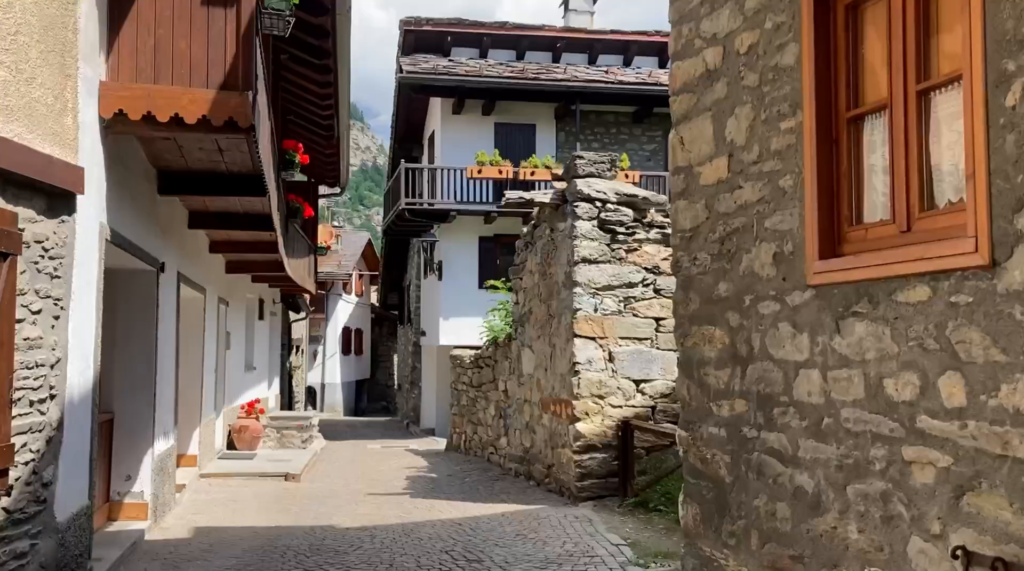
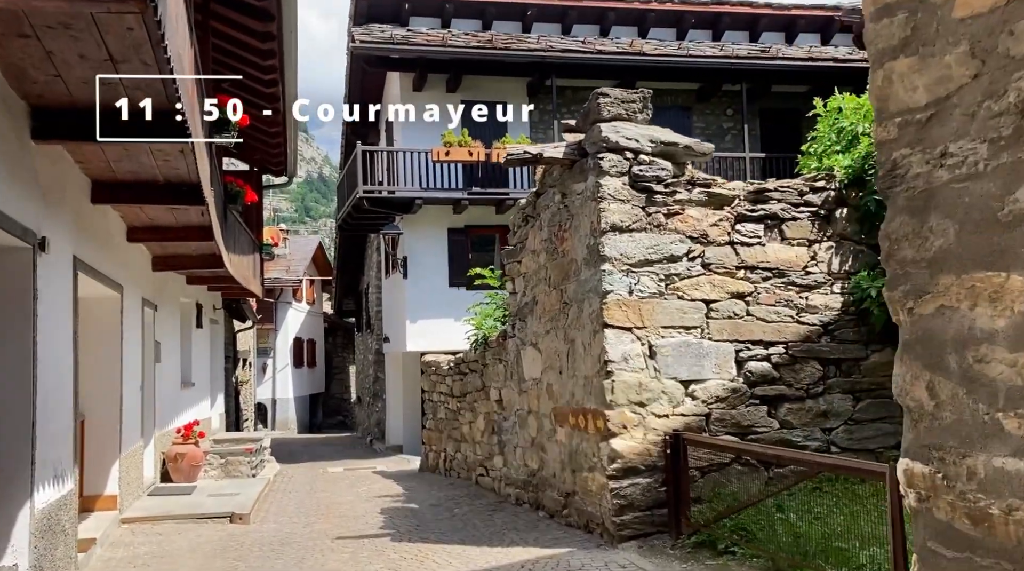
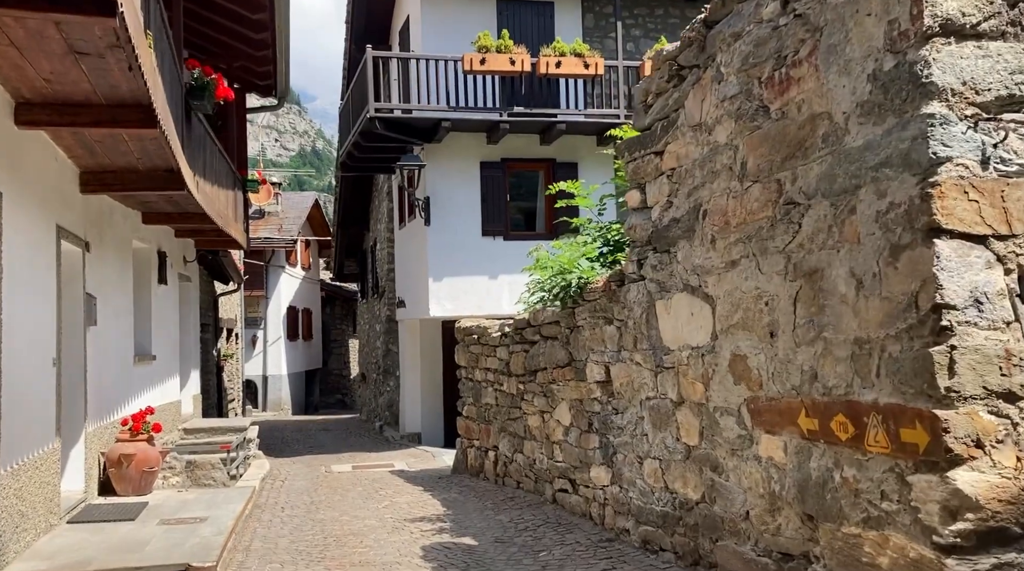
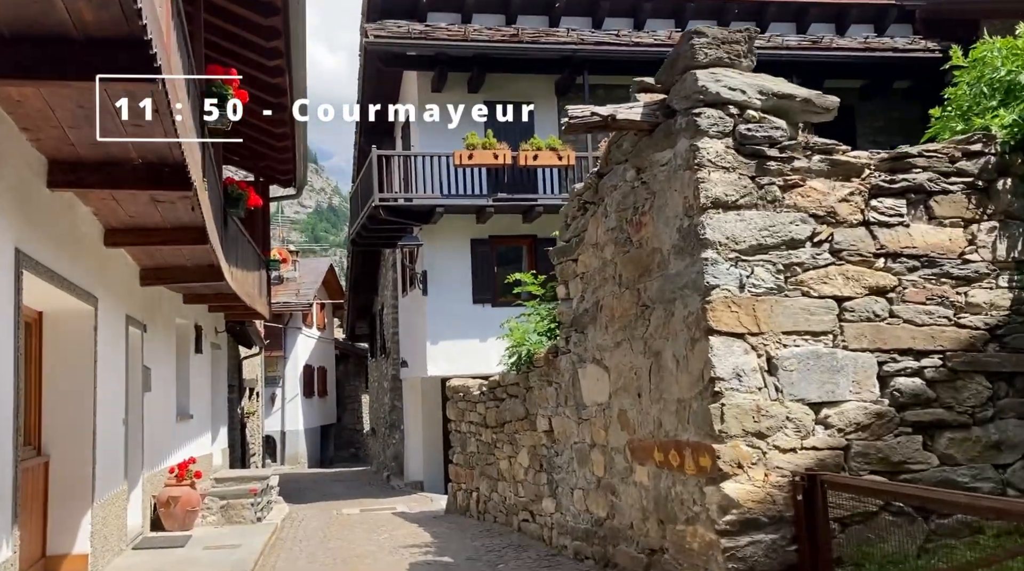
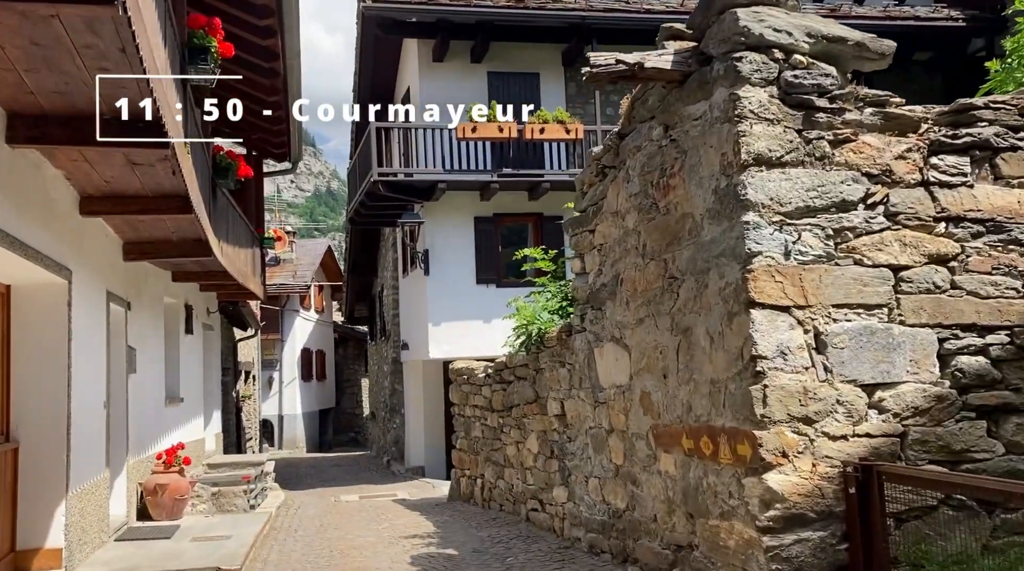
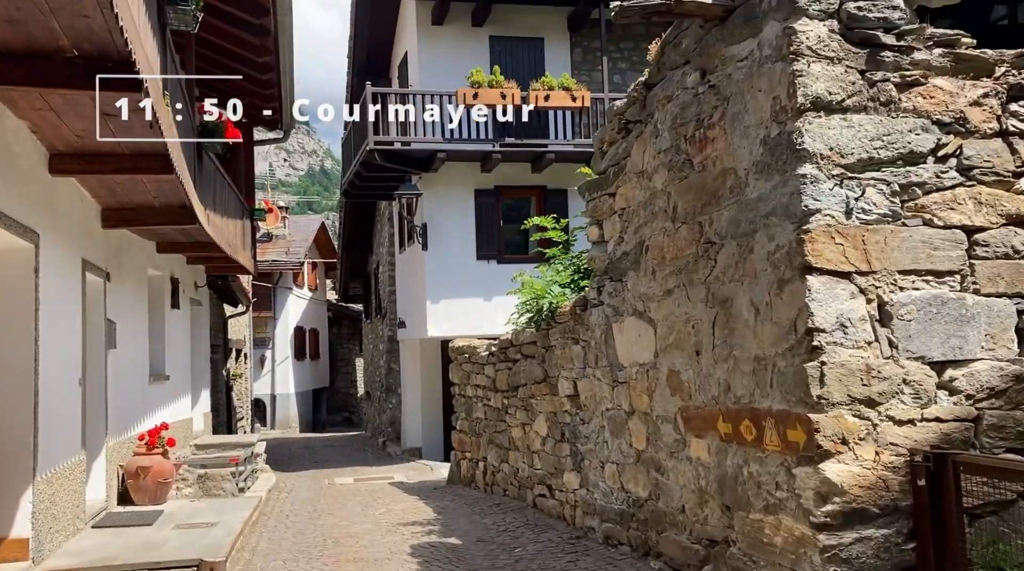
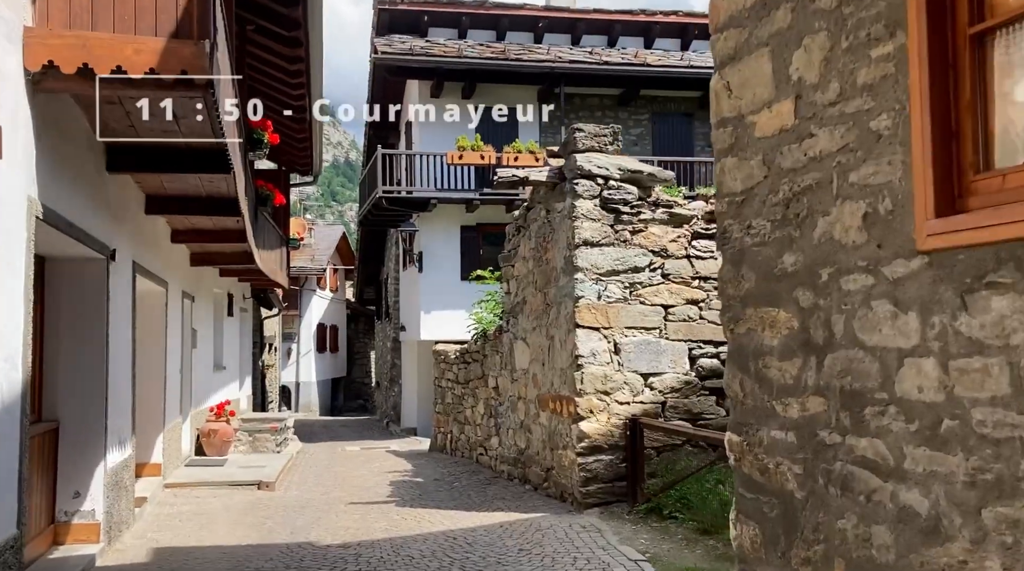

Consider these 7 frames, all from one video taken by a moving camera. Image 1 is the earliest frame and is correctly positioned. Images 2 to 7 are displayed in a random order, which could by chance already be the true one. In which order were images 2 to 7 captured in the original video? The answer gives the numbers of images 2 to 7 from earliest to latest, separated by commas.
7, 2, 4, 5, 6, 3
